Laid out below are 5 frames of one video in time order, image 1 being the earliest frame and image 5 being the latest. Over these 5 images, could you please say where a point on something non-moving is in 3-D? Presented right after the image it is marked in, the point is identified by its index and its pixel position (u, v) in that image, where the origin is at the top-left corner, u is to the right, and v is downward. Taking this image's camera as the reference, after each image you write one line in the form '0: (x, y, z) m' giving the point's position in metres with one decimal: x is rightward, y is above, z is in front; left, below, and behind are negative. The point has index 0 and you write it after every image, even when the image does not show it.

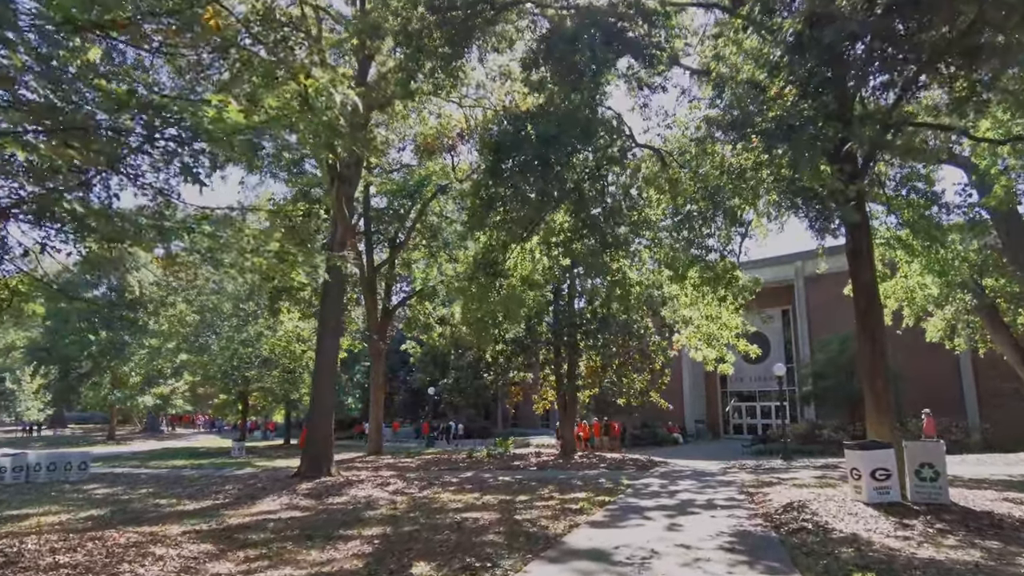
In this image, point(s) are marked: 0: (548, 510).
0: (+0.5, -3.4, +10.2) m
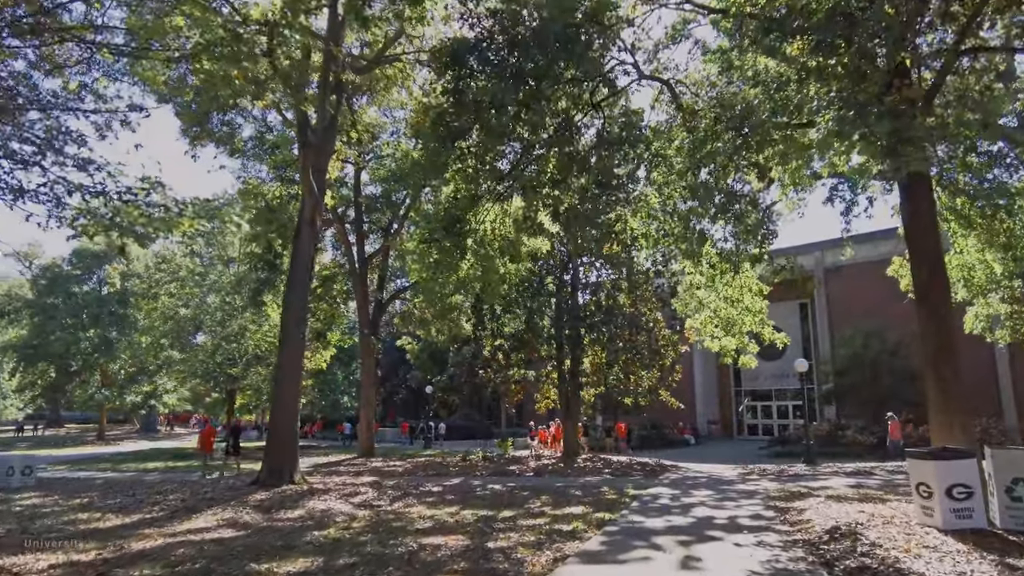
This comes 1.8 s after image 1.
0: (+0.3, -3.1, +8.3) m
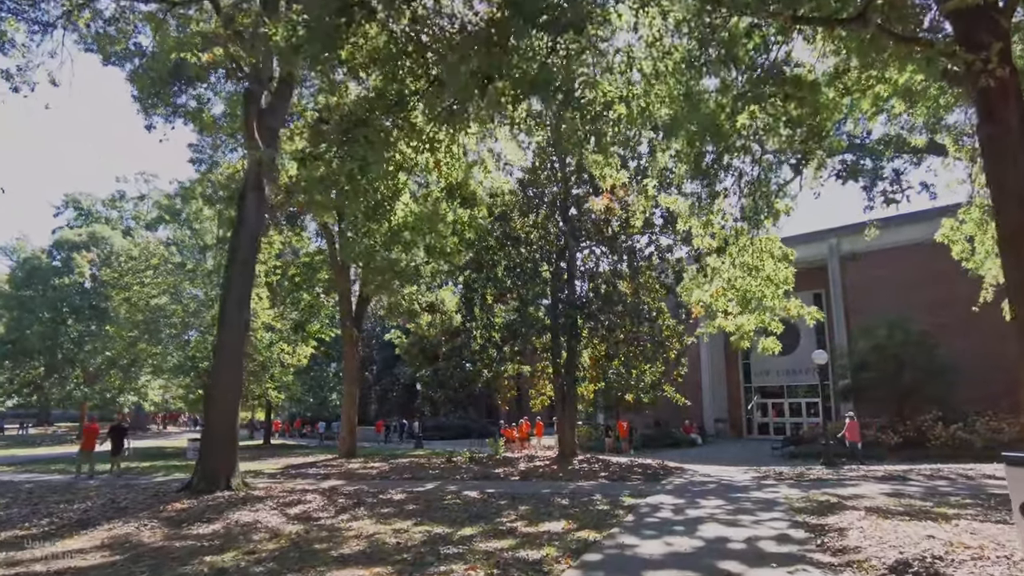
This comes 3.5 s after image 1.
0: (-0.2, -2.6, +6.3) m
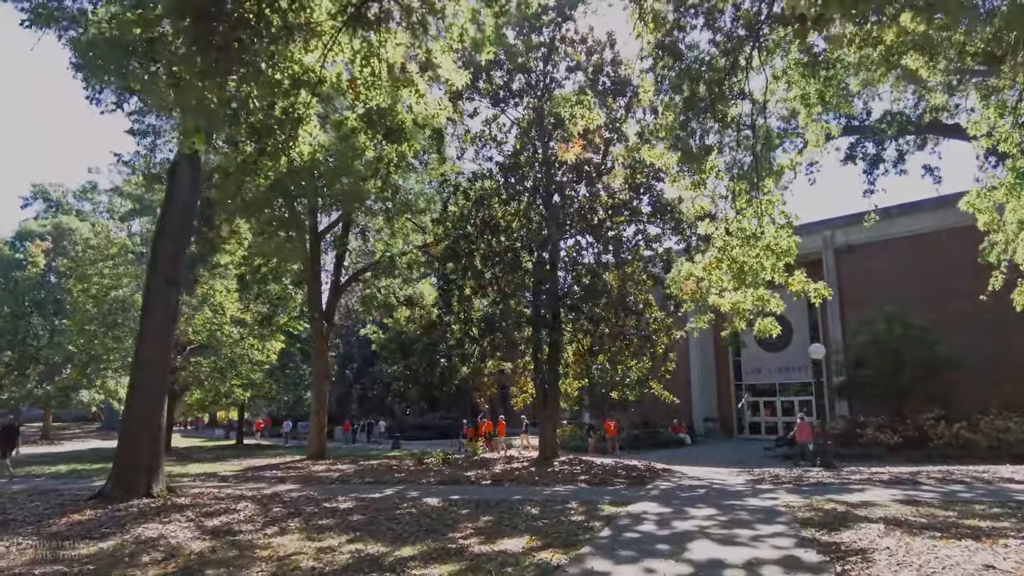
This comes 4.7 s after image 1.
0: (-0.7, -2.2, +4.8) m
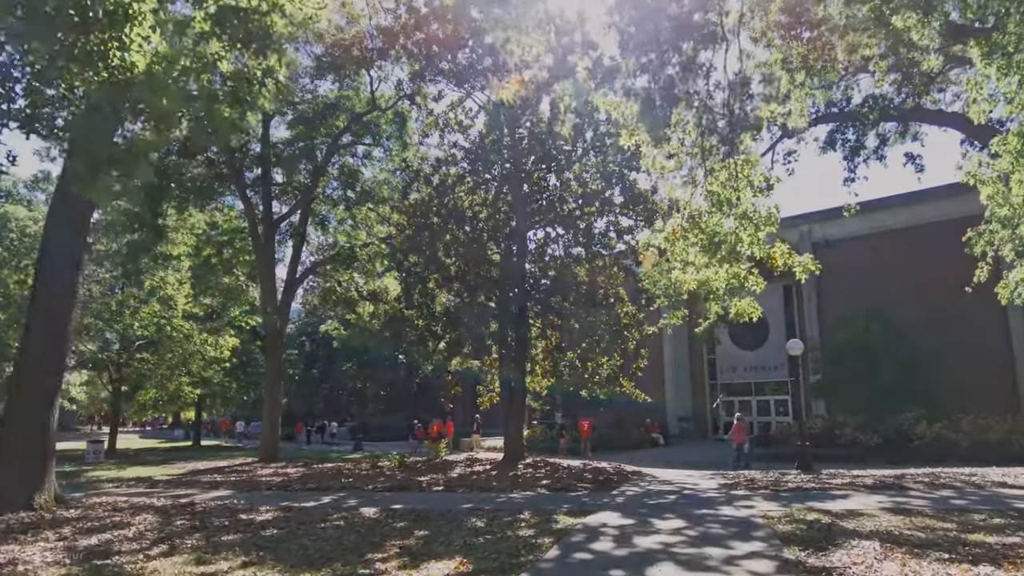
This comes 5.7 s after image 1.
0: (-1.3, -2.0, +3.6) m
